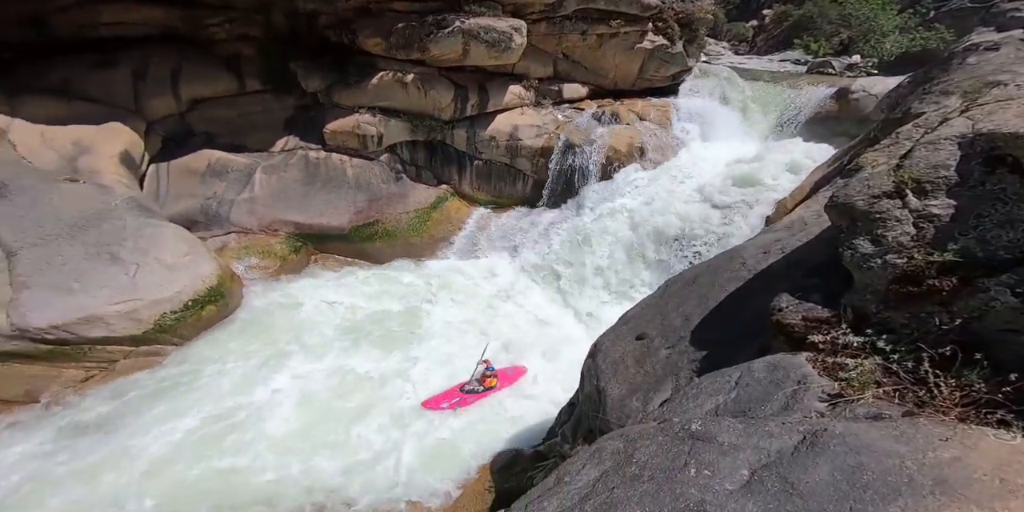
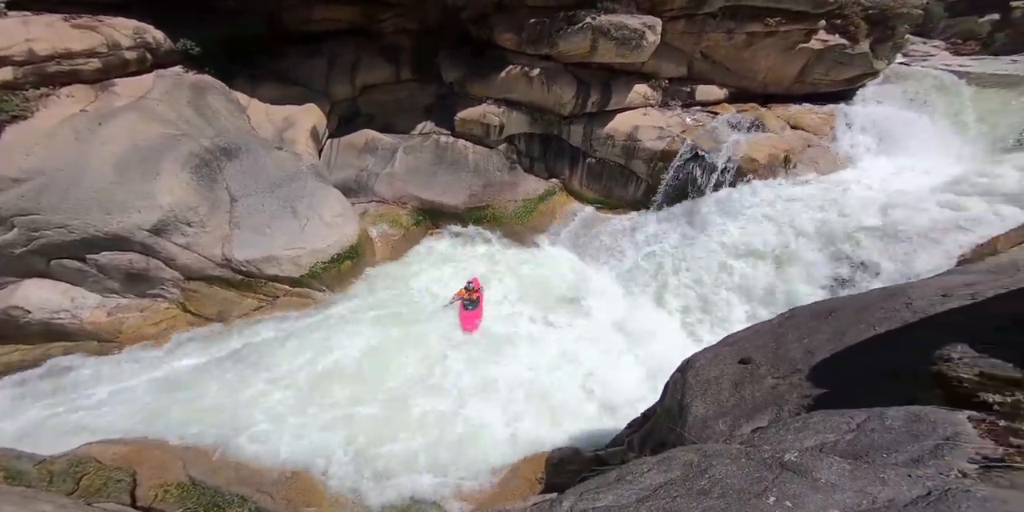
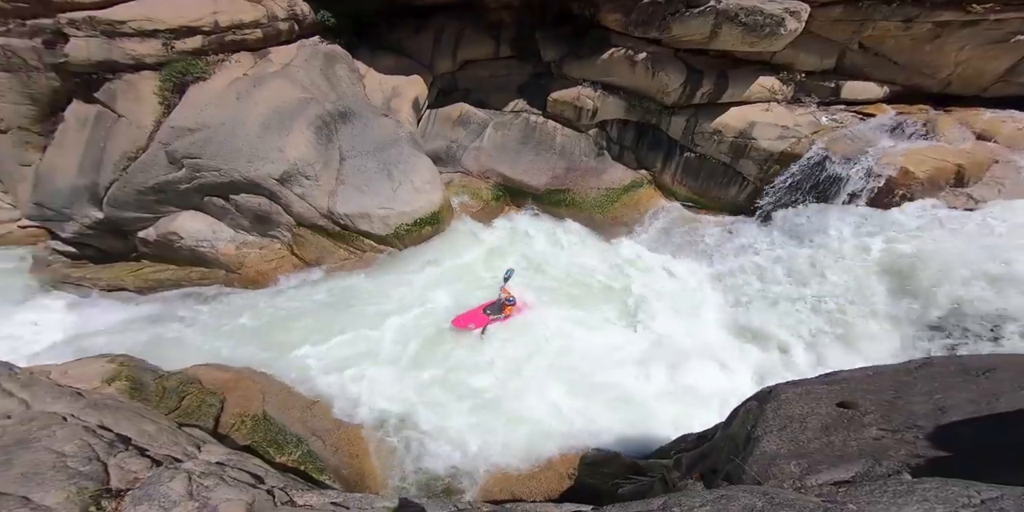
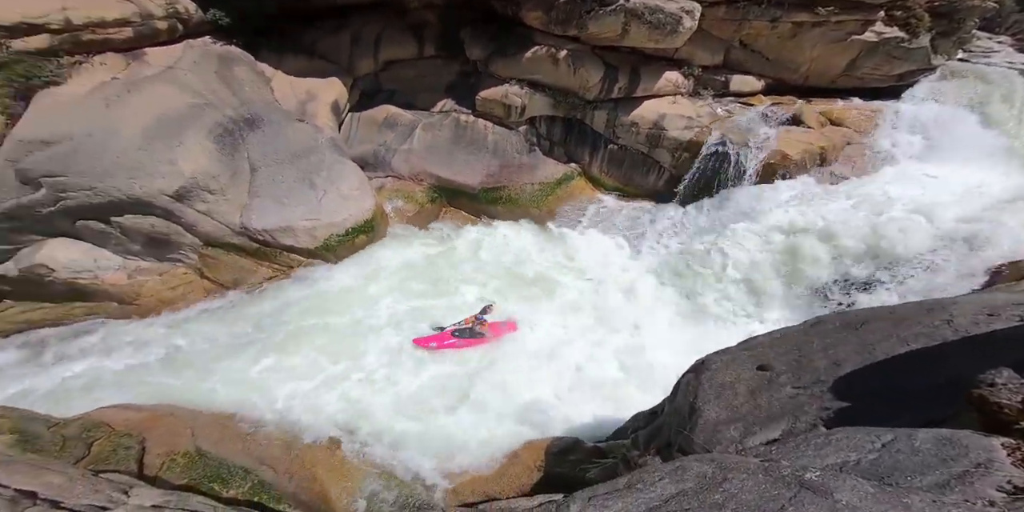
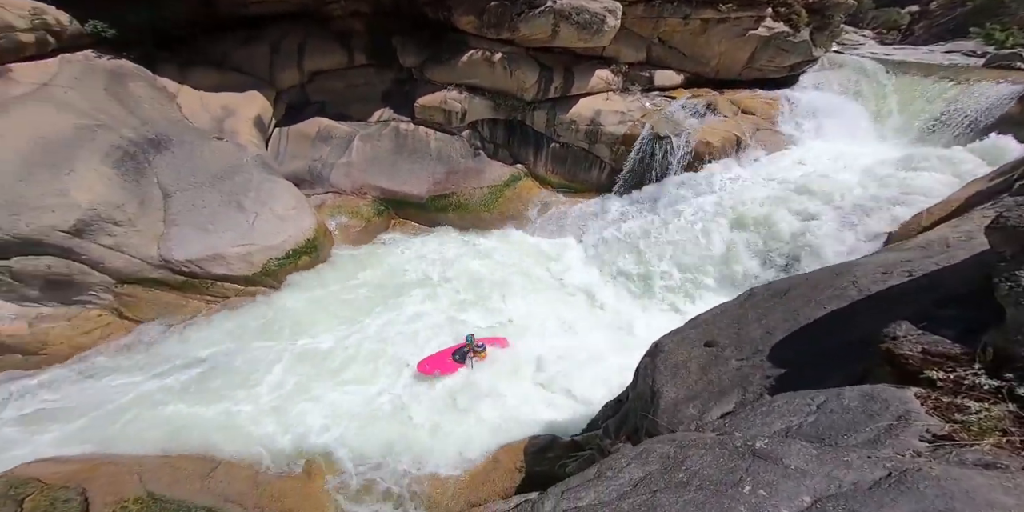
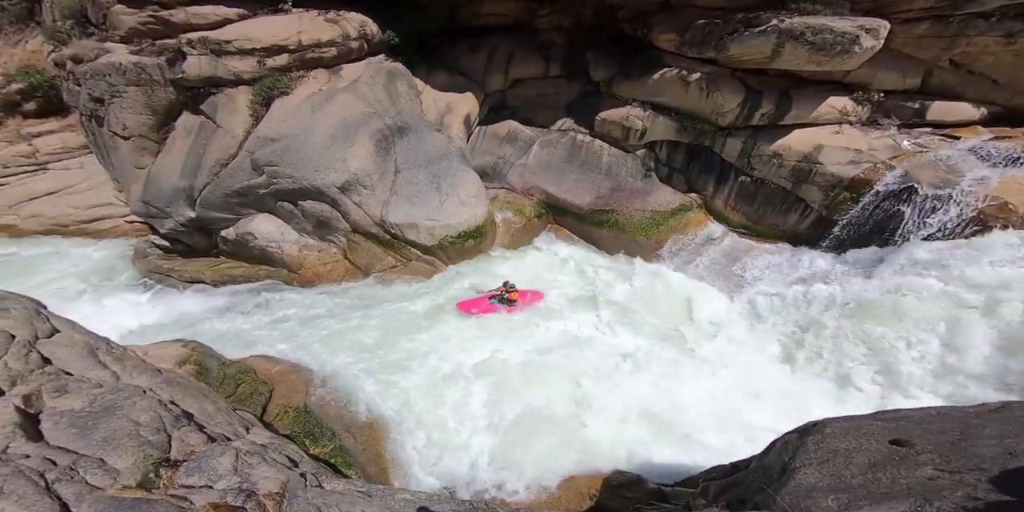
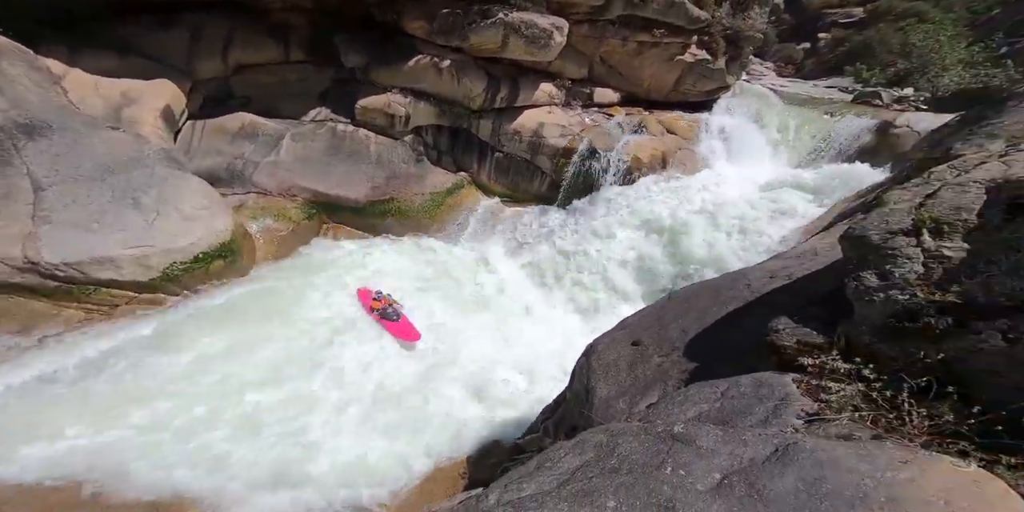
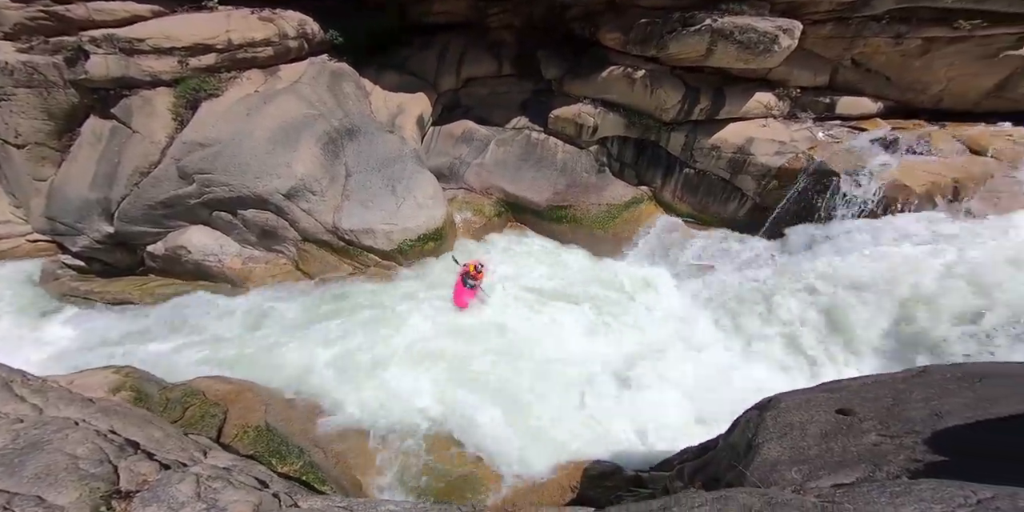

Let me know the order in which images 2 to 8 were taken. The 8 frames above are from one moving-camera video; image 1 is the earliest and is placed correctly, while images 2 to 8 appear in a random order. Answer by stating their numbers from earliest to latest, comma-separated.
5, 4, 3, 6, 8, 2, 7
